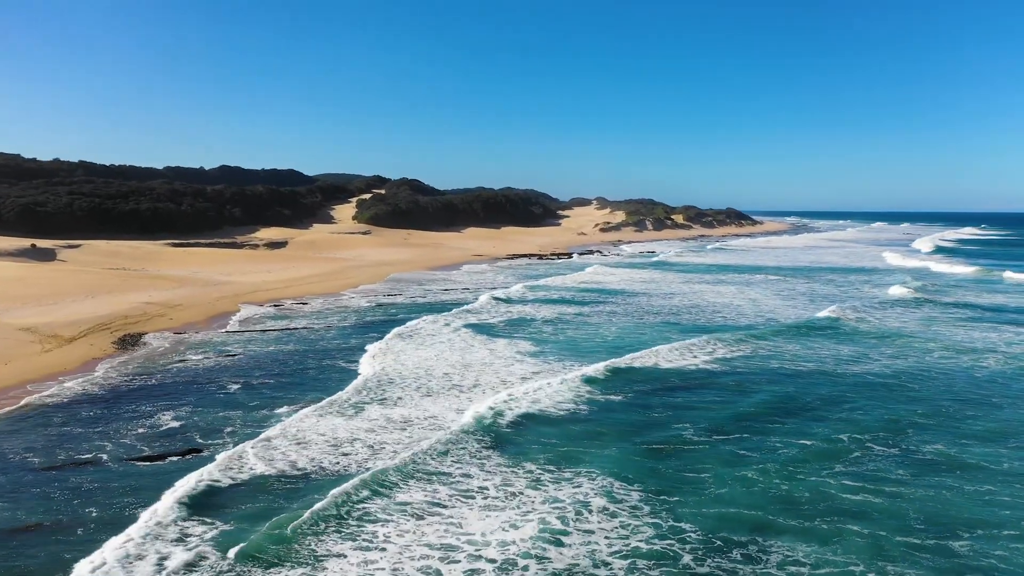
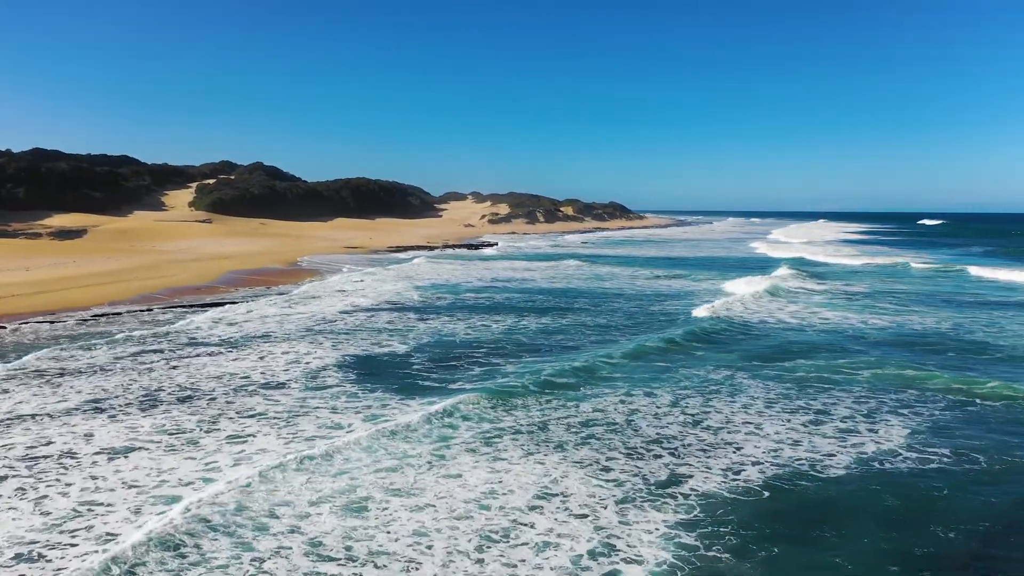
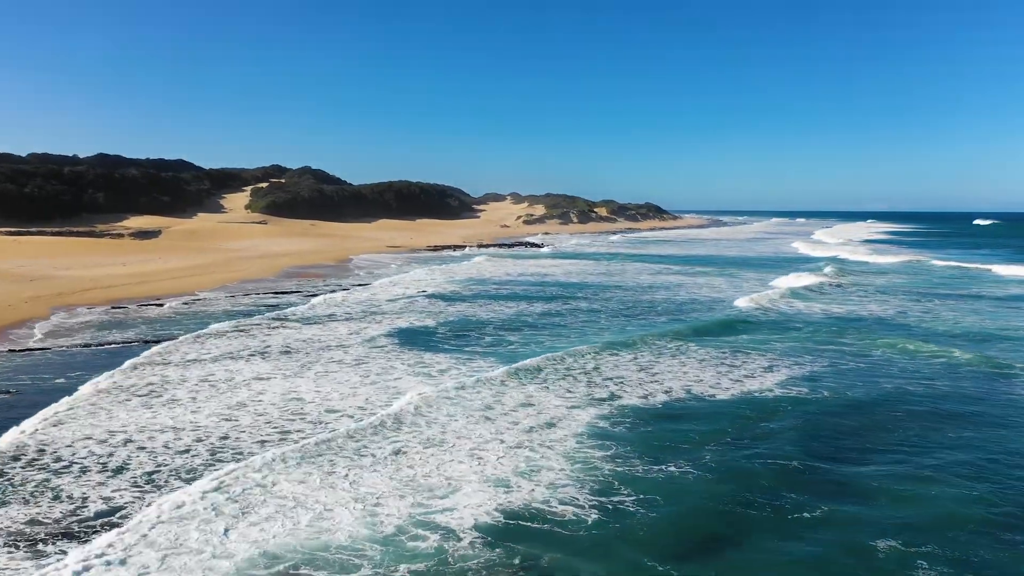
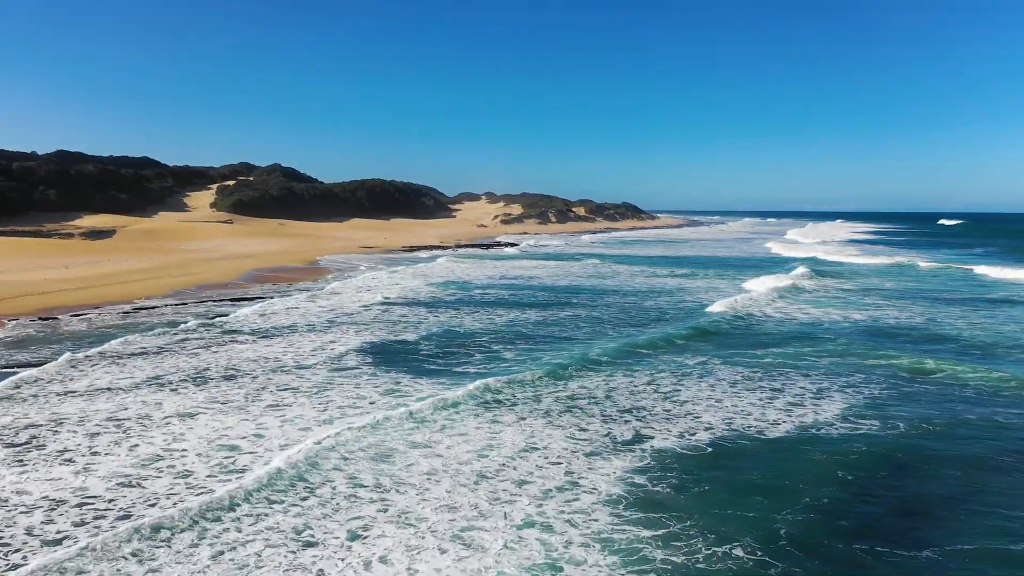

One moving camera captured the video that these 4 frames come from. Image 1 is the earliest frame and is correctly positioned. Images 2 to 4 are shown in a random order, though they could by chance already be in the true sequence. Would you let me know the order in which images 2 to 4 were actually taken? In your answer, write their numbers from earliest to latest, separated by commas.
3, 4, 2
